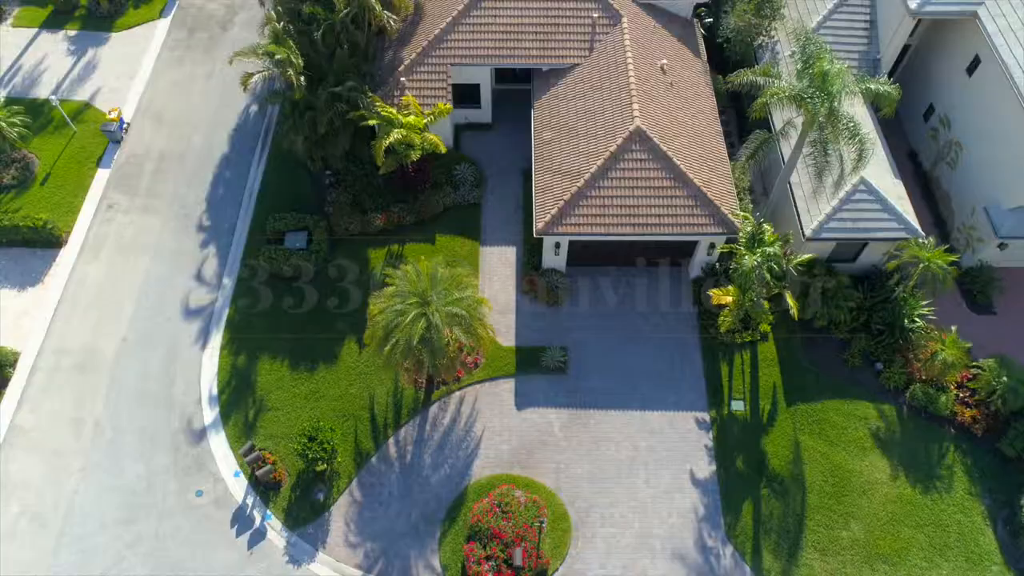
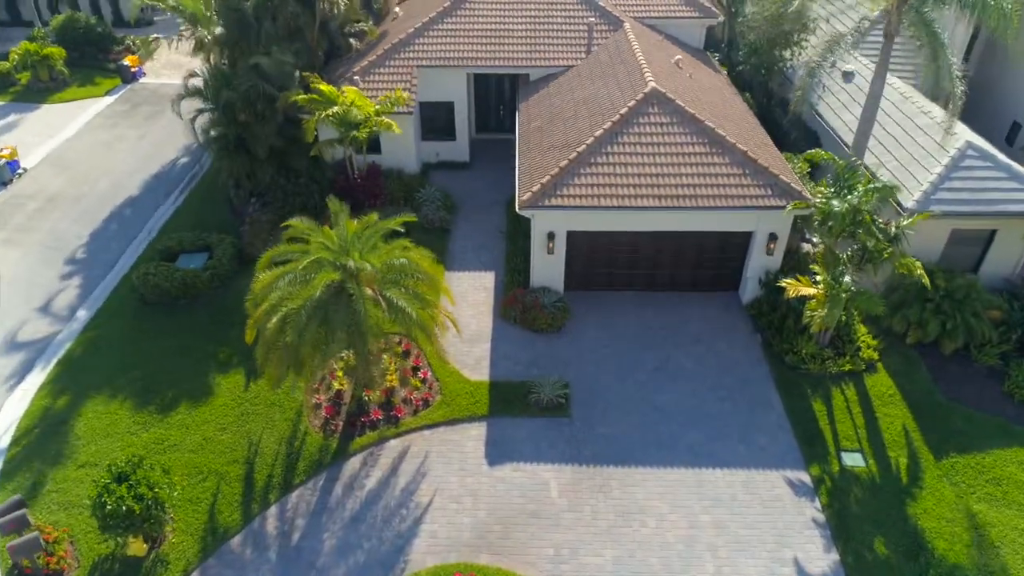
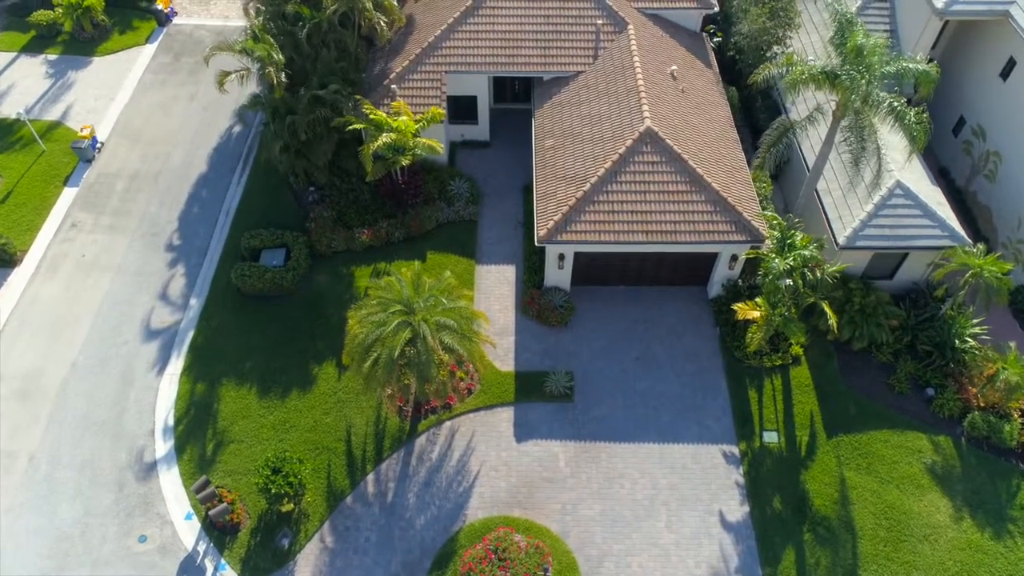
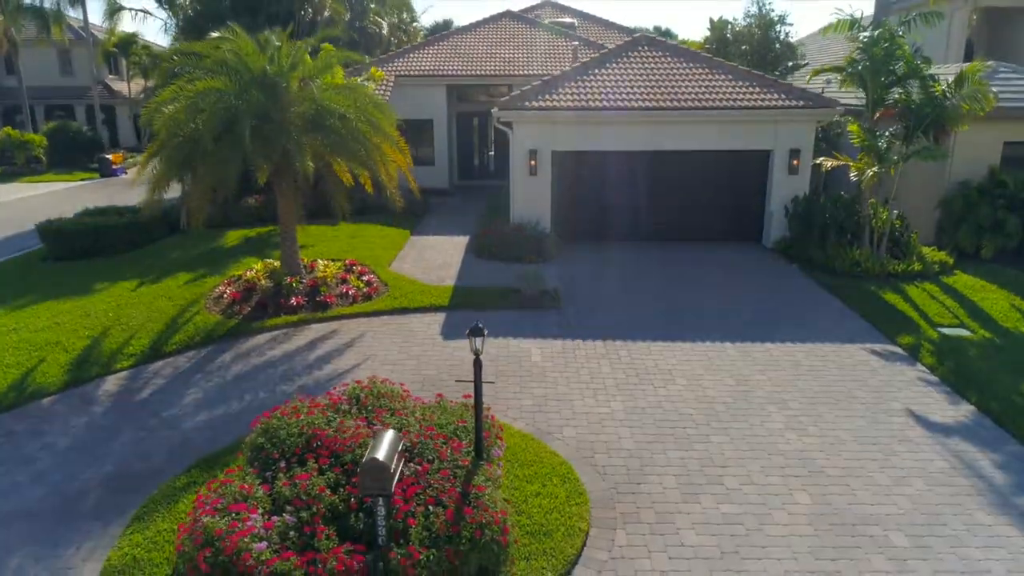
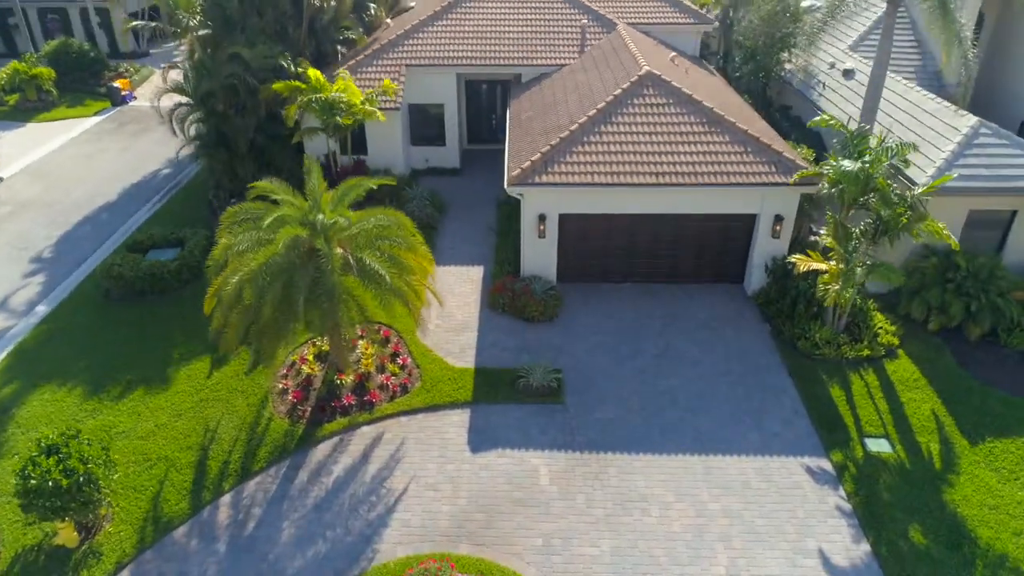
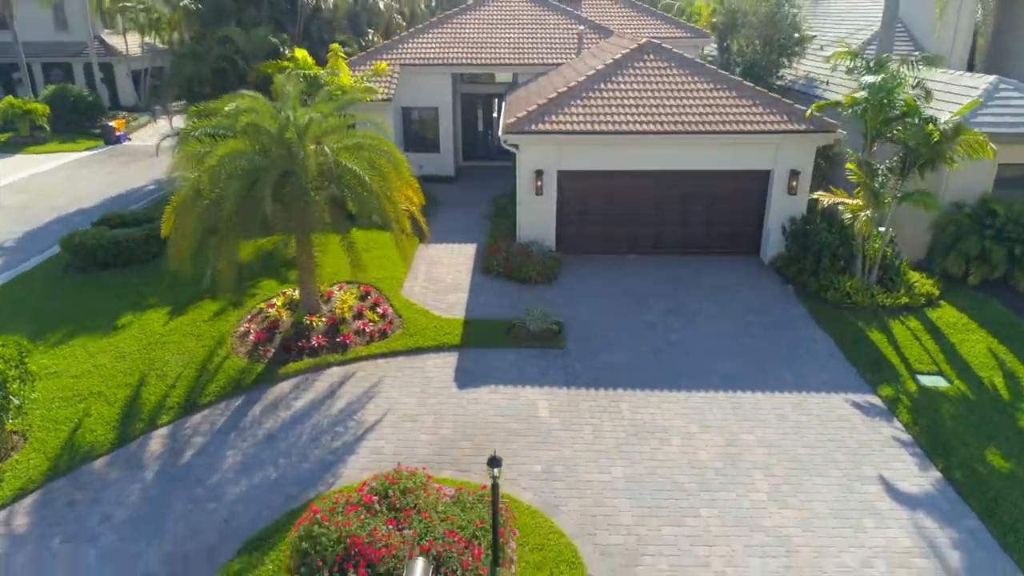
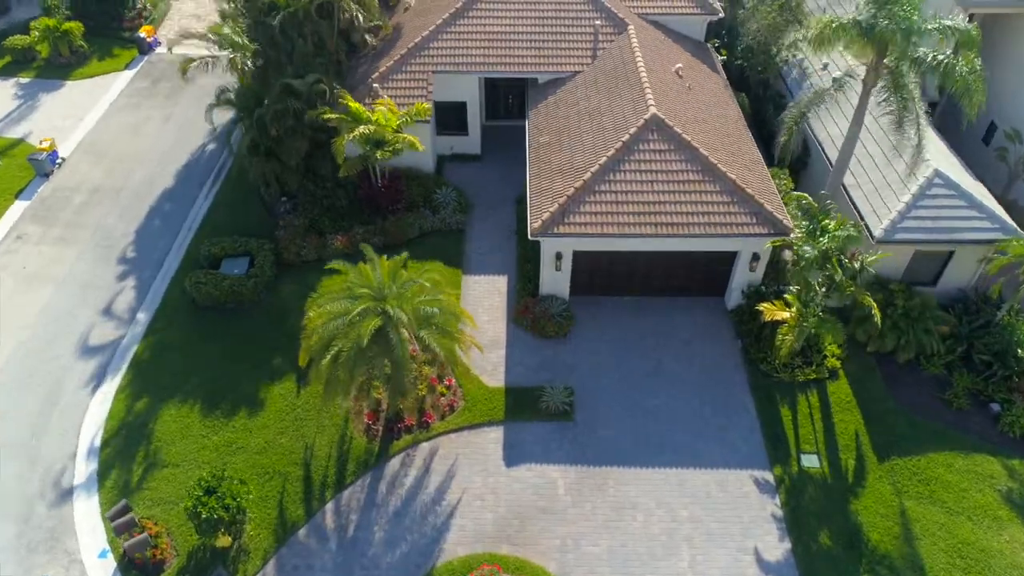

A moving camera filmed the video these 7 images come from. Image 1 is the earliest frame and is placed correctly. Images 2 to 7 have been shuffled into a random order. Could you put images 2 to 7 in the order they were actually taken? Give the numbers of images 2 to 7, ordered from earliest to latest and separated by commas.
3, 7, 2, 5, 6, 4
